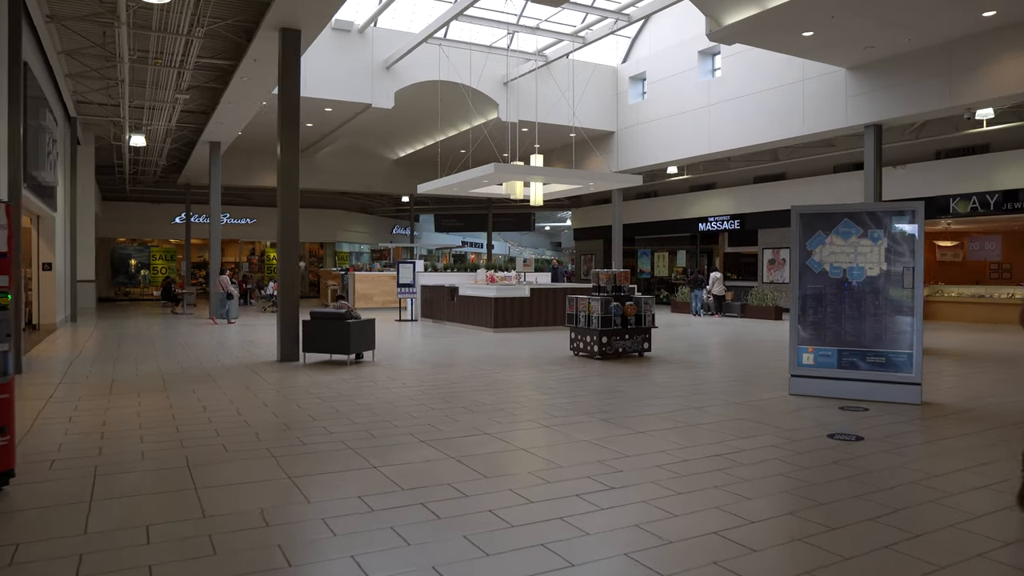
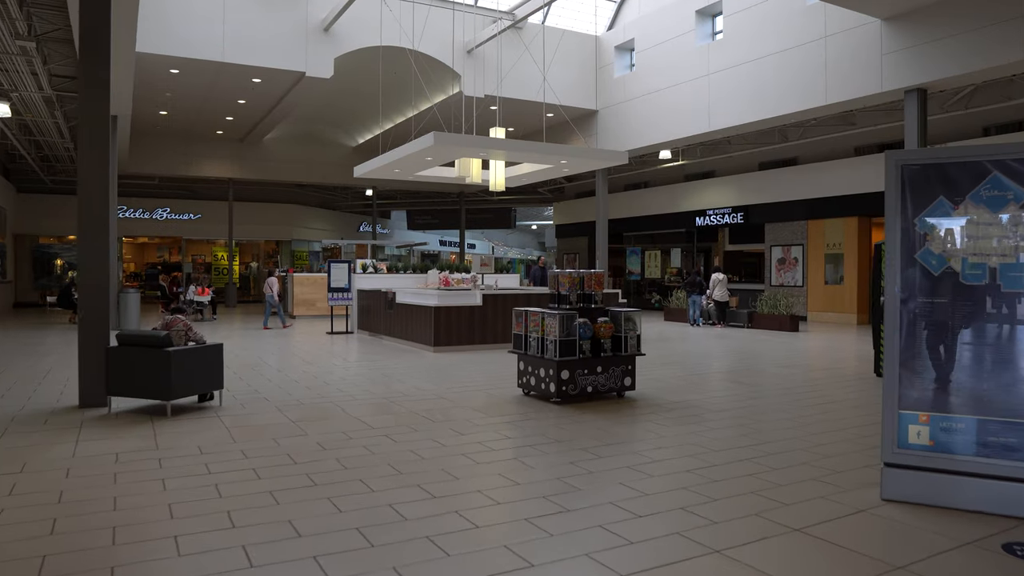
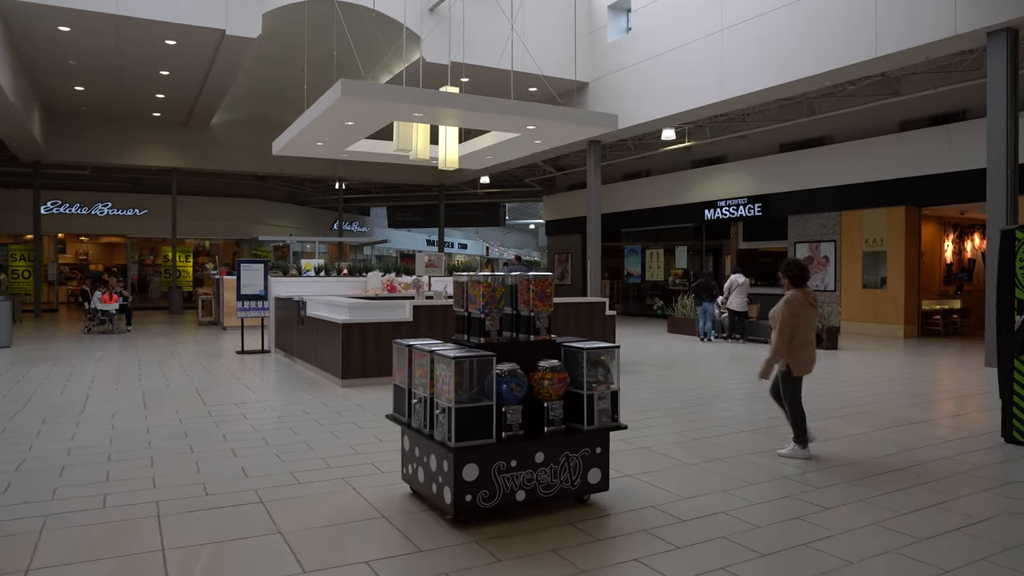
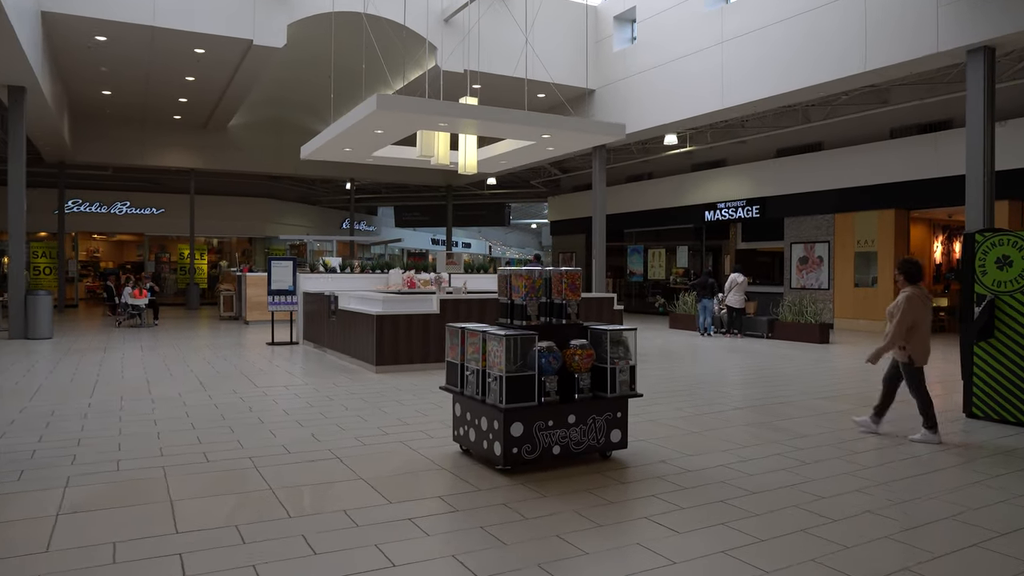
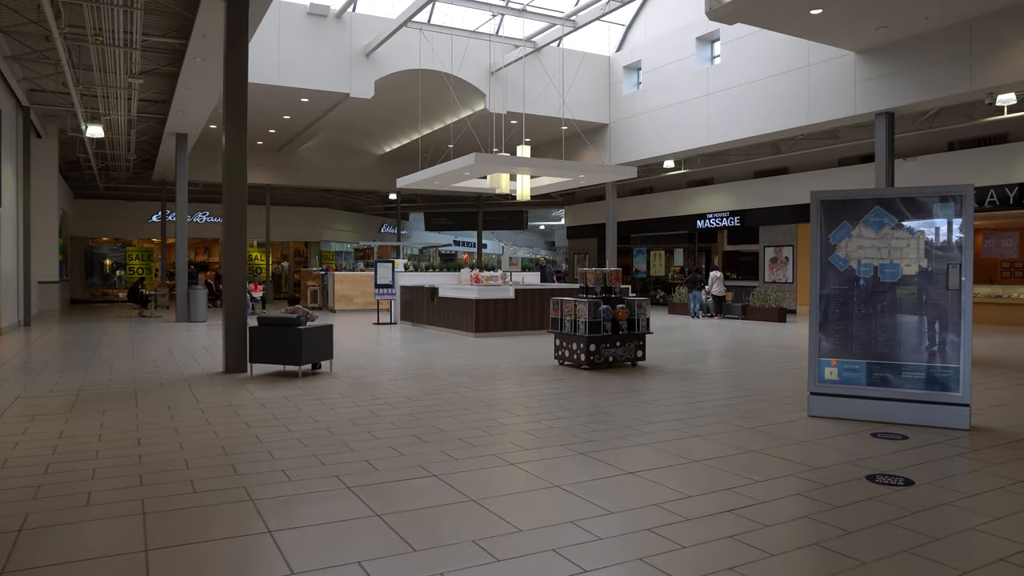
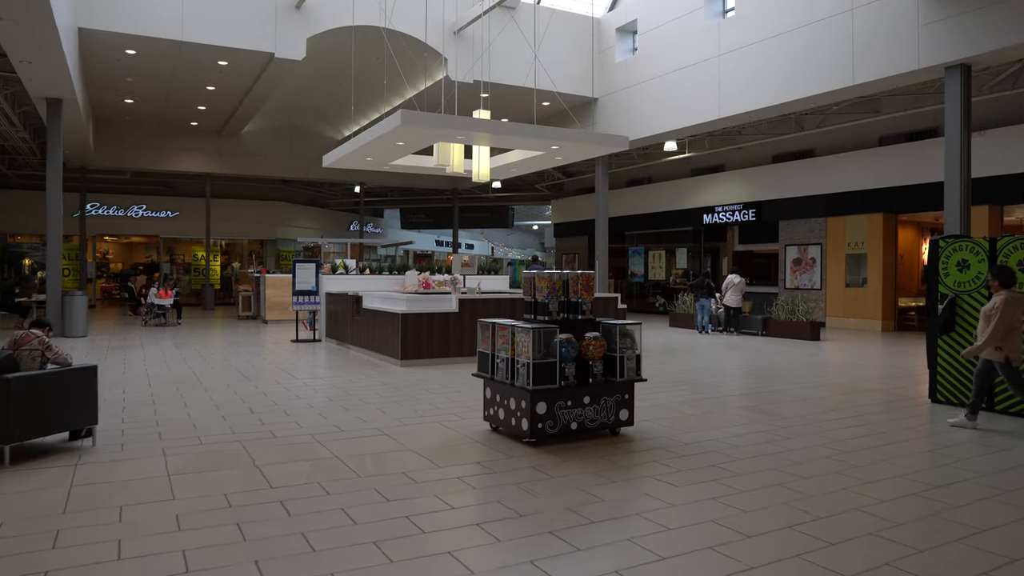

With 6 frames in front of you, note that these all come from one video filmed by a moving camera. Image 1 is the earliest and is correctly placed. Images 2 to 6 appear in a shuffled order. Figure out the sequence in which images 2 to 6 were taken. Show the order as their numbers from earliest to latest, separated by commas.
5, 2, 6, 4, 3
